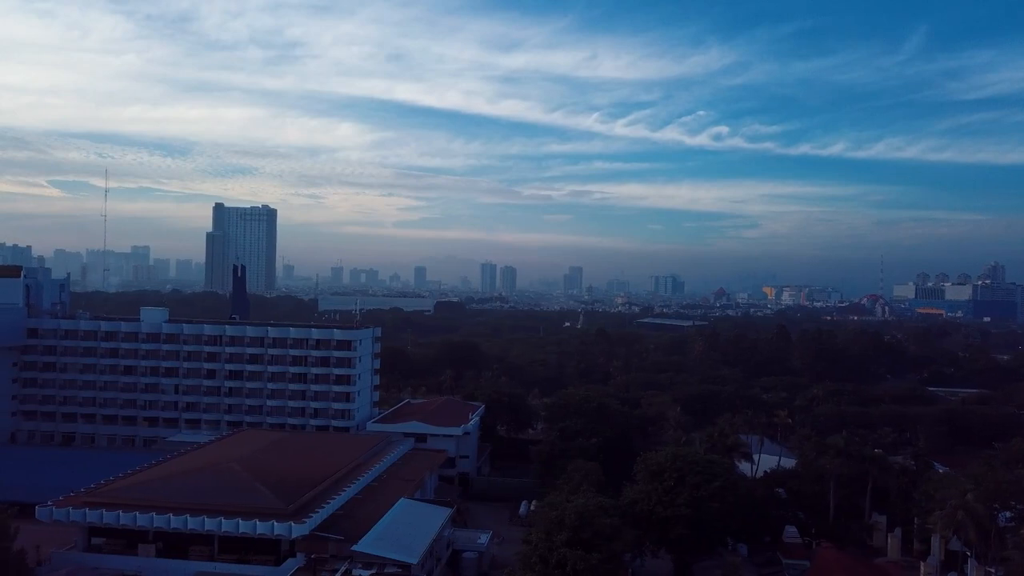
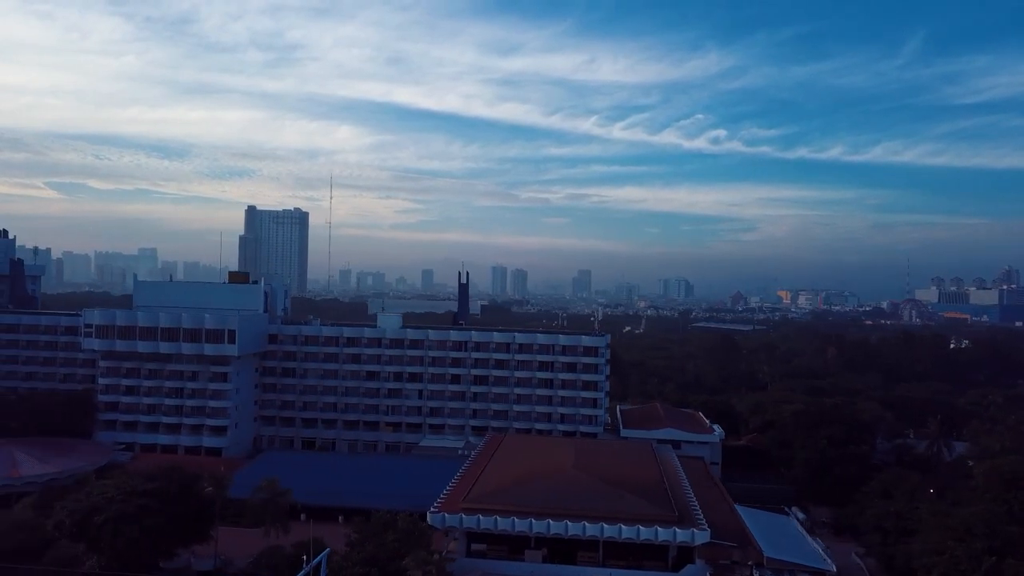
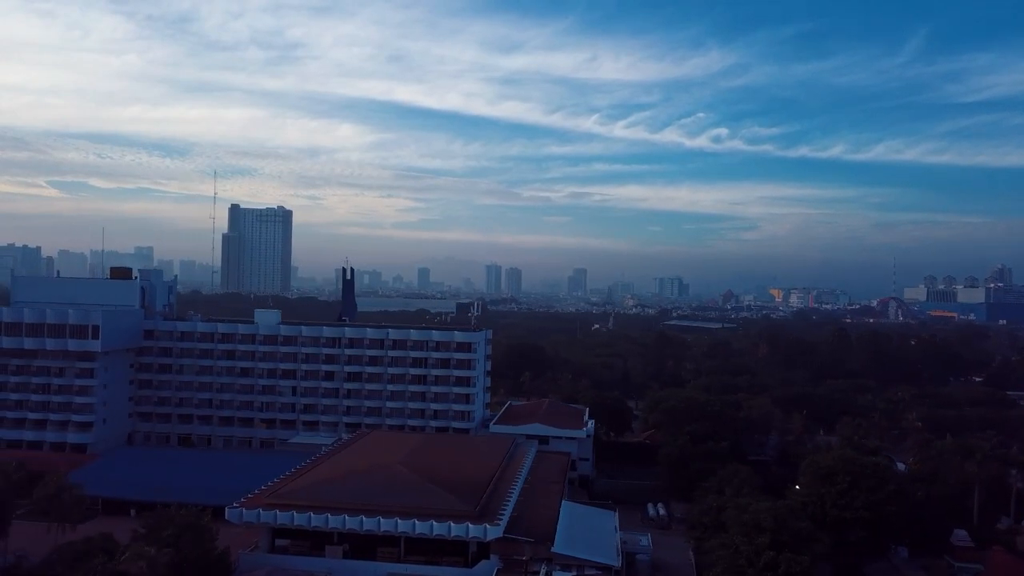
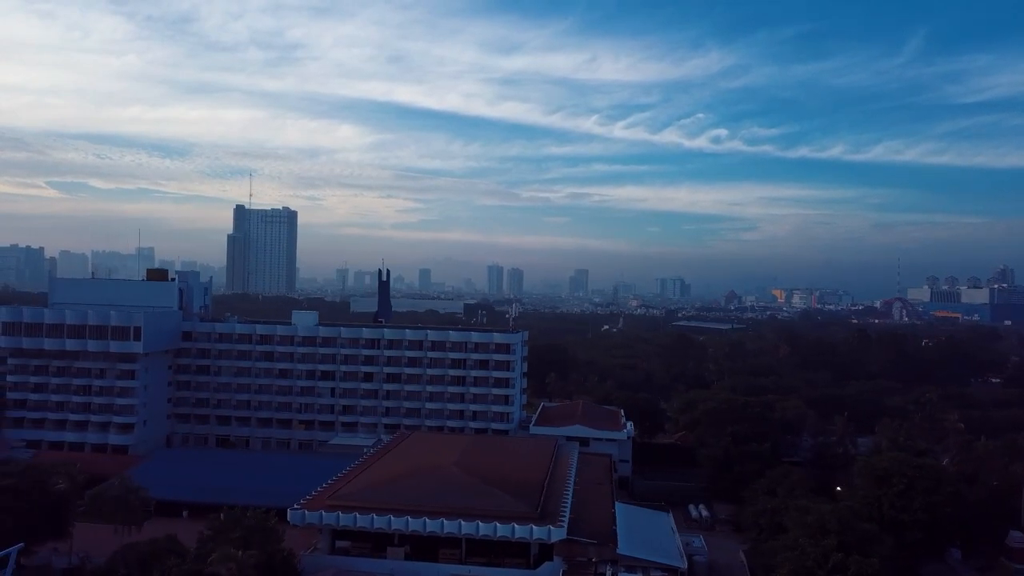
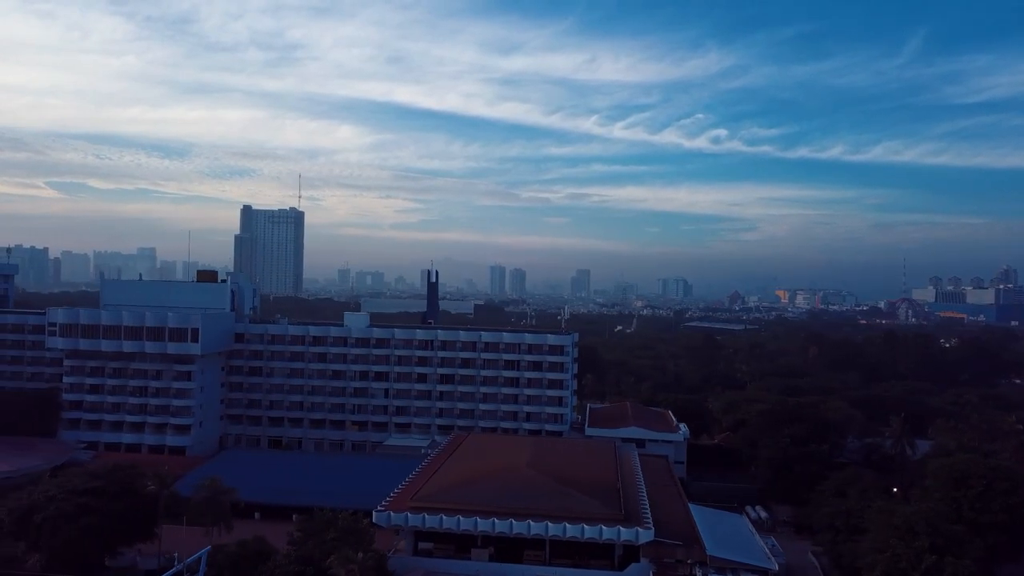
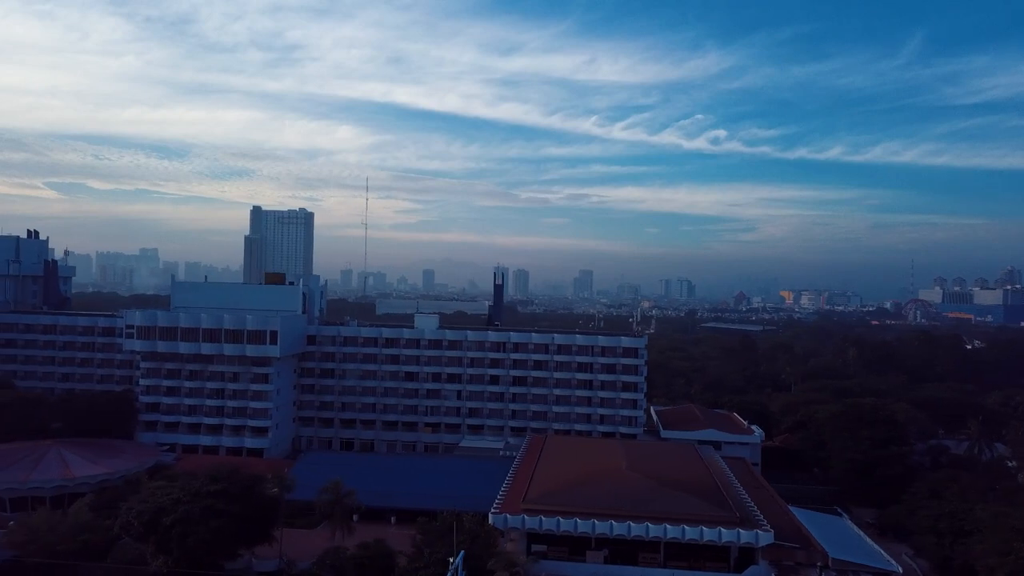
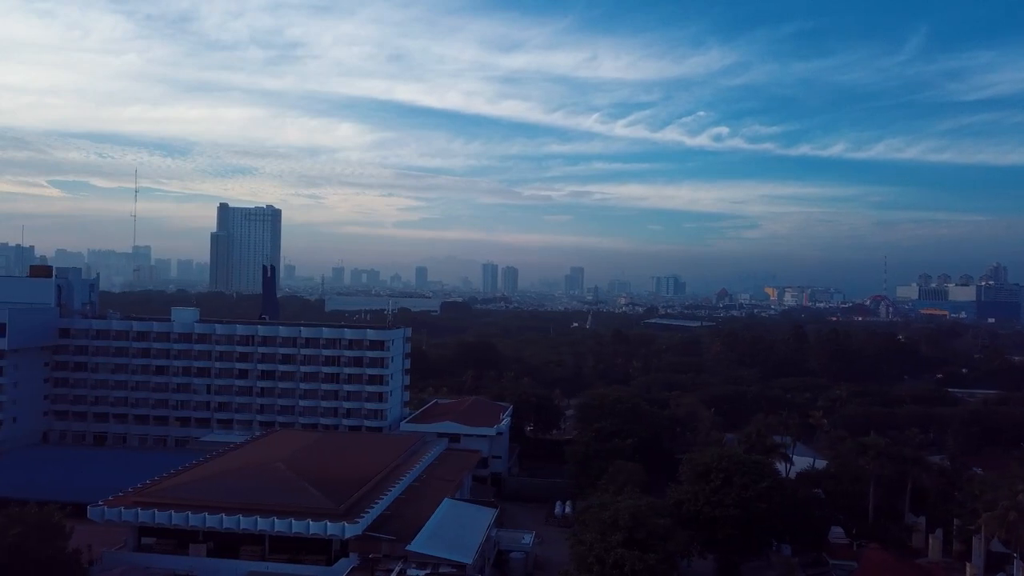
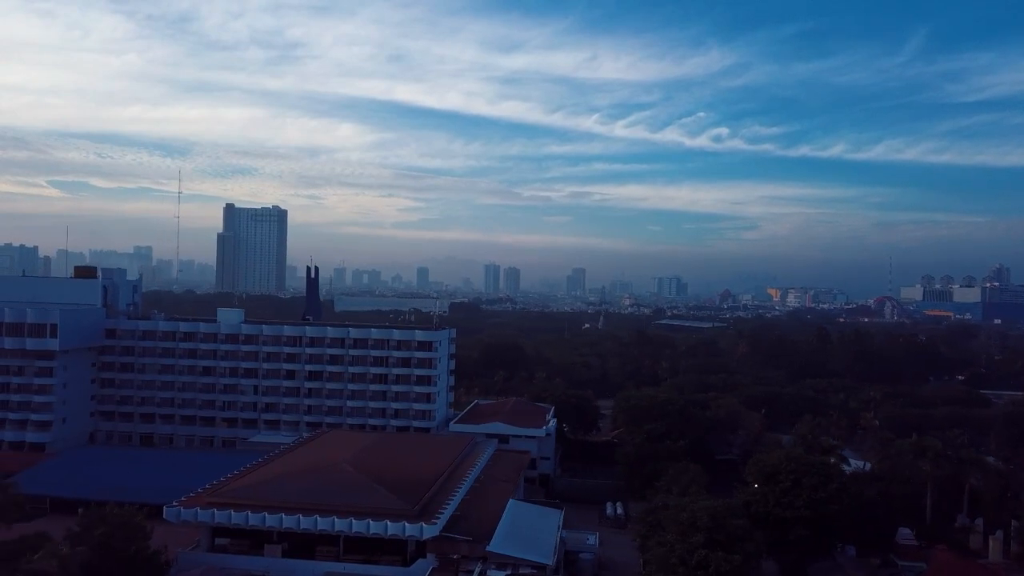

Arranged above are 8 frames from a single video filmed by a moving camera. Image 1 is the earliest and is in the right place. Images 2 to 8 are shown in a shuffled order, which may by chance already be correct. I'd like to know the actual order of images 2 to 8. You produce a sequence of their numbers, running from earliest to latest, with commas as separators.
7, 8, 3, 4, 5, 2, 6
